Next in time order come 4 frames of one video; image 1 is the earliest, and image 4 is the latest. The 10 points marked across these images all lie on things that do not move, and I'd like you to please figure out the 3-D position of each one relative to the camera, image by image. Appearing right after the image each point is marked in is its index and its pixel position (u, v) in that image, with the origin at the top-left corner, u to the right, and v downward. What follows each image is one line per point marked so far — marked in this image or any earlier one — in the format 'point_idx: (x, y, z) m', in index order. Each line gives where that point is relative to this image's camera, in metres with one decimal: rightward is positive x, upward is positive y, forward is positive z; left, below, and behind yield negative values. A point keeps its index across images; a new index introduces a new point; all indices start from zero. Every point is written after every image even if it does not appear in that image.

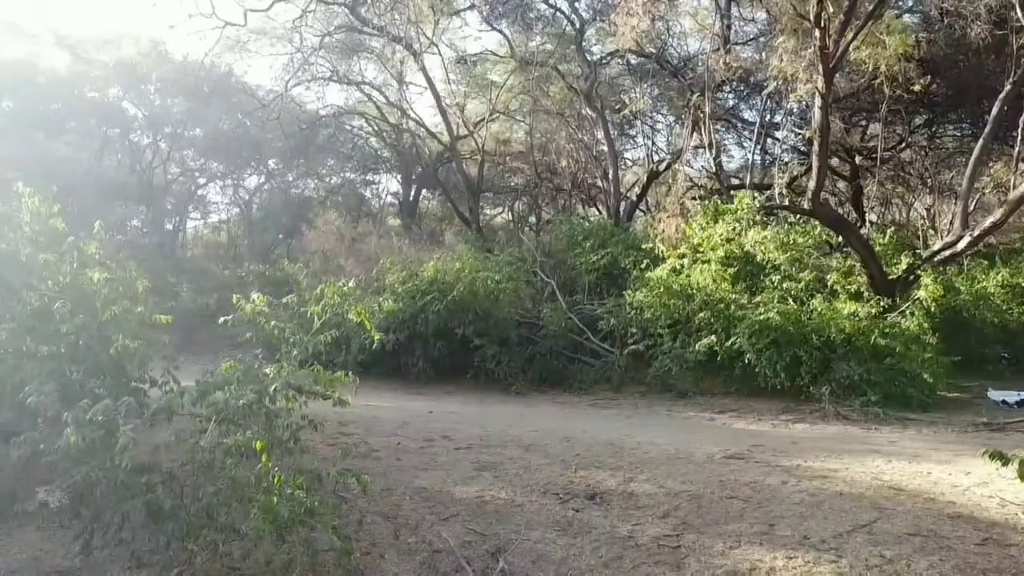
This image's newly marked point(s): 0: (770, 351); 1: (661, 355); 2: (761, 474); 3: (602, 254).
0: (+2.8, -0.7, +9.9) m
1: (+1.7, -0.8, +10.5) m
2: (+1.6, -1.2, +6.0) m
3: (+1.2, +0.4, +12.1) m
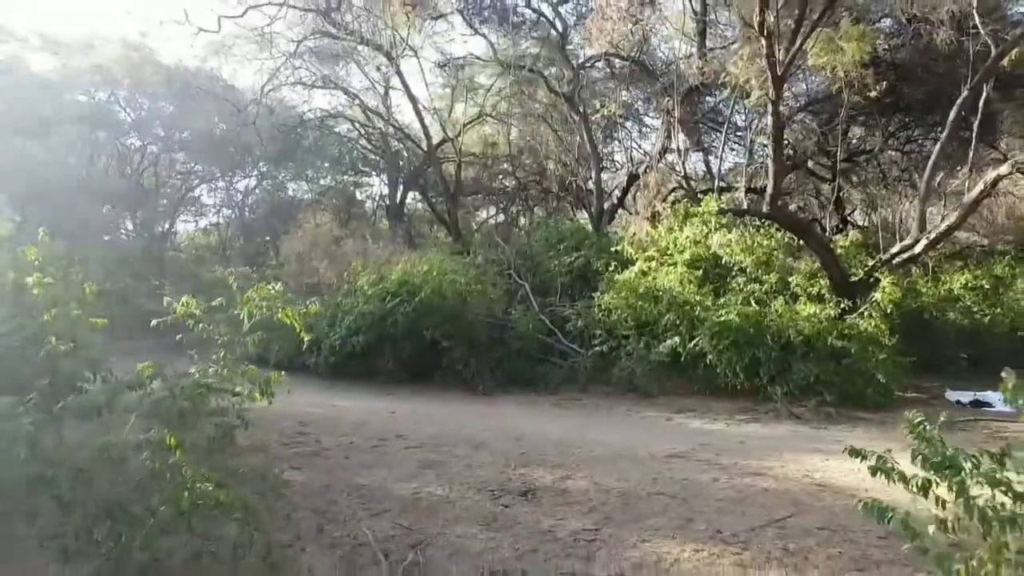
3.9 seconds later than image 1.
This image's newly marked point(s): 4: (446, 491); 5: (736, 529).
0: (+2.4, -0.7, +10.1) m
1: (+1.3, -0.8, +10.7) m
2: (+1.2, -1.2, +6.2) m
3: (+0.8, +0.4, +12.3) m
4: (-0.4, -1.2, +5.6) m
5: (+1.1, -1.2, +4.7) m
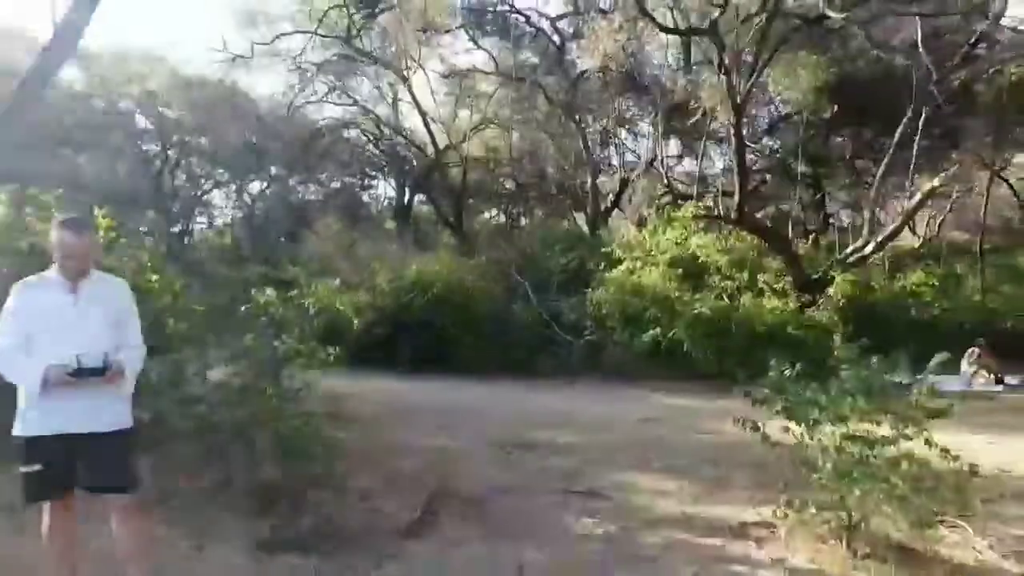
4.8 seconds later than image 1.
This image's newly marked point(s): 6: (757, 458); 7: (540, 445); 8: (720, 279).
0: (+2.4, -0.6, +11.5) m
1: (+1.3, -0.7, +12.1) m
2: (+1.2, -1.2, +7.6) m
3: (+0.9, +0.5, +13.7) m
4: (-0.4, -1.2, +7.0) m
5: (+1.1, -1.2, +6.2) m
6: (+1.7, -1.2, +6.3) m
7: (+0.2, -1.2, +6.9) m
8: (+2.8, +0.1, +12.4) m
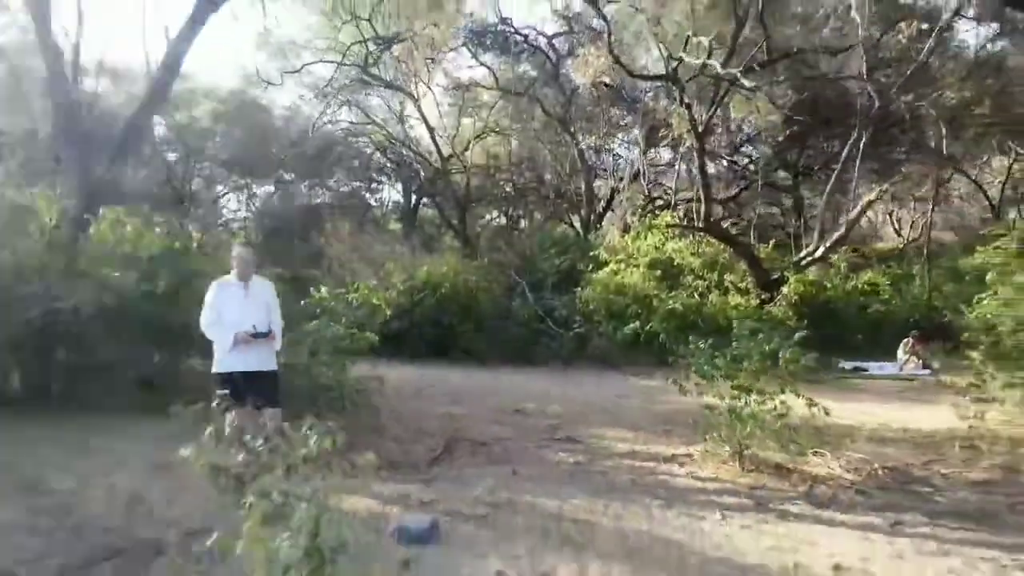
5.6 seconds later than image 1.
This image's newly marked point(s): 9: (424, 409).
0: (+2.4, -0.6, +13.3) m
1: (+1.3, -0.7, +13.9) m
2: (+1.2, -1.2, +9.4) m
3: (+0.8, +0.5, +15.6) m
4: (-0.4, -1.2, +8.8) m
5: (+1.1, -1.2, +8.0) m
6: (+1.6, -1.2, +8.1) m
7: (+0.2, -1.2, +8.7) m
8: (+2.7, +0.1, +14.2) m
9: (-0.8, -1.1, +8.6) m
